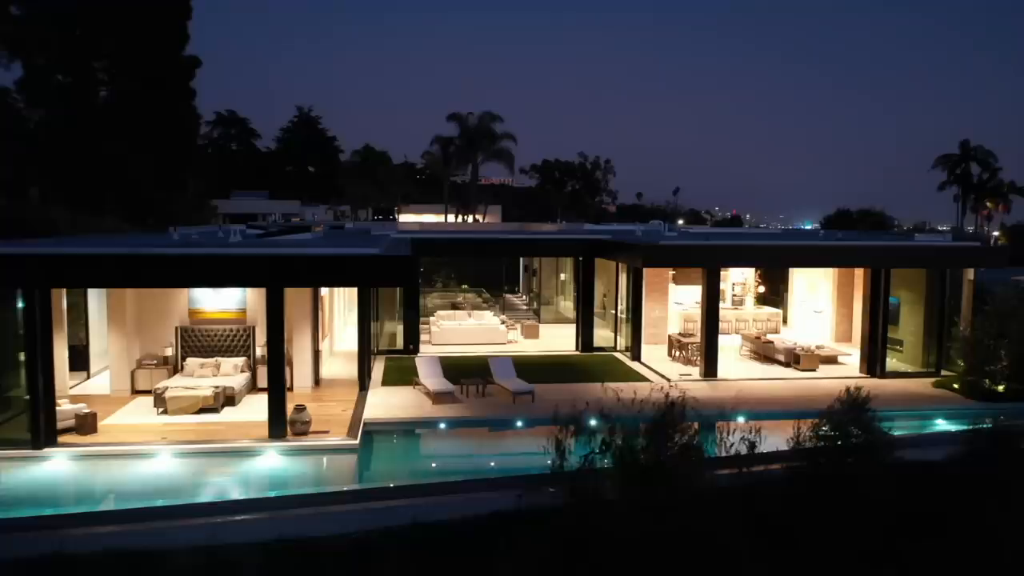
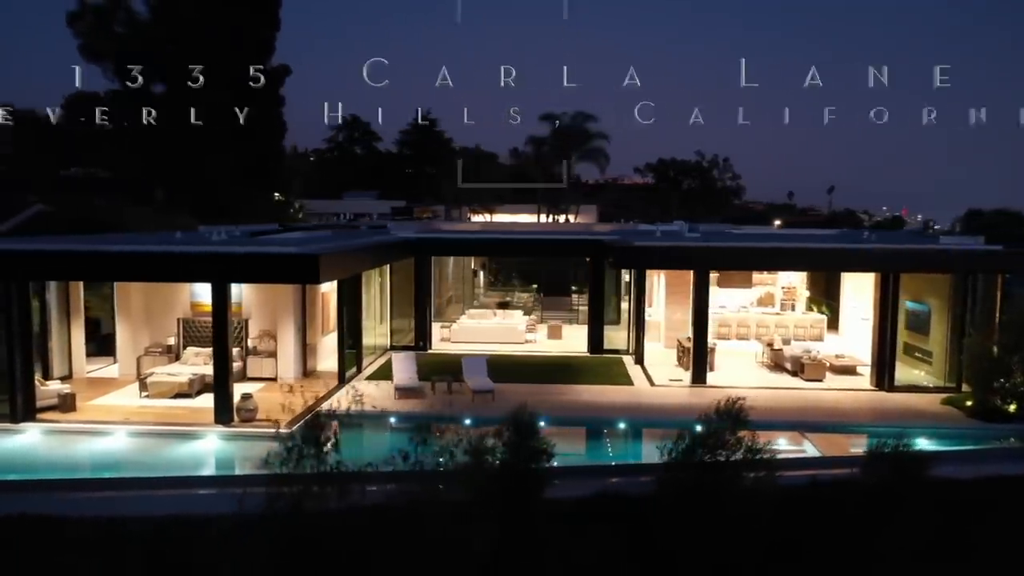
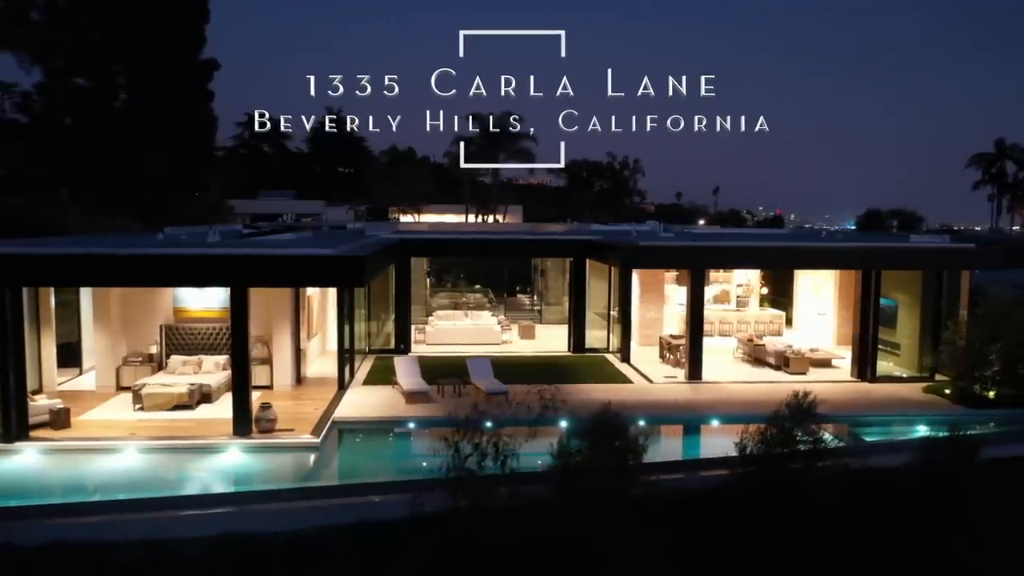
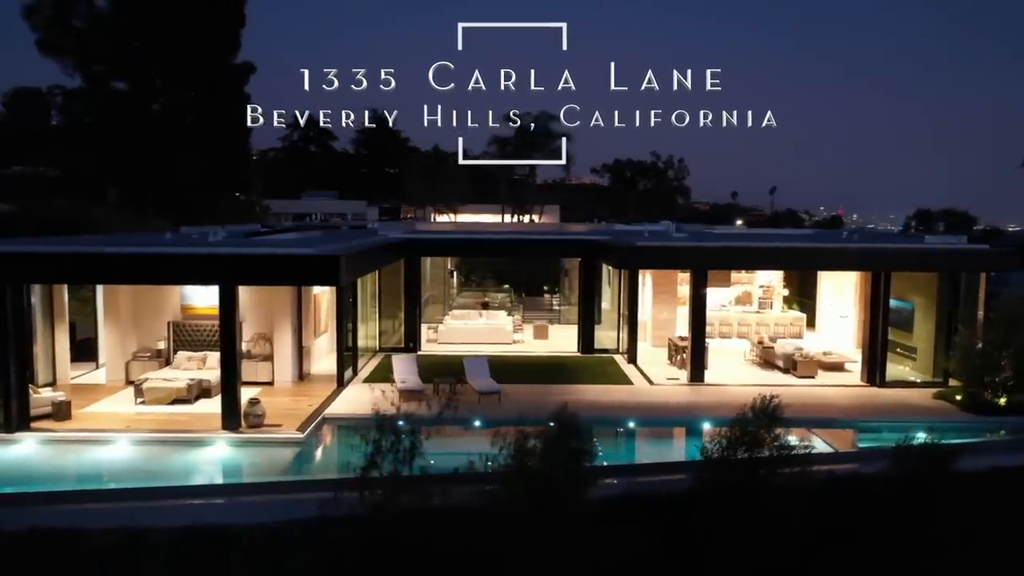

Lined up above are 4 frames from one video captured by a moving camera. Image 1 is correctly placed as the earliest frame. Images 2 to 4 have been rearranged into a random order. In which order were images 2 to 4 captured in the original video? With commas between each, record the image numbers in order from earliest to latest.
3, 4, 2
